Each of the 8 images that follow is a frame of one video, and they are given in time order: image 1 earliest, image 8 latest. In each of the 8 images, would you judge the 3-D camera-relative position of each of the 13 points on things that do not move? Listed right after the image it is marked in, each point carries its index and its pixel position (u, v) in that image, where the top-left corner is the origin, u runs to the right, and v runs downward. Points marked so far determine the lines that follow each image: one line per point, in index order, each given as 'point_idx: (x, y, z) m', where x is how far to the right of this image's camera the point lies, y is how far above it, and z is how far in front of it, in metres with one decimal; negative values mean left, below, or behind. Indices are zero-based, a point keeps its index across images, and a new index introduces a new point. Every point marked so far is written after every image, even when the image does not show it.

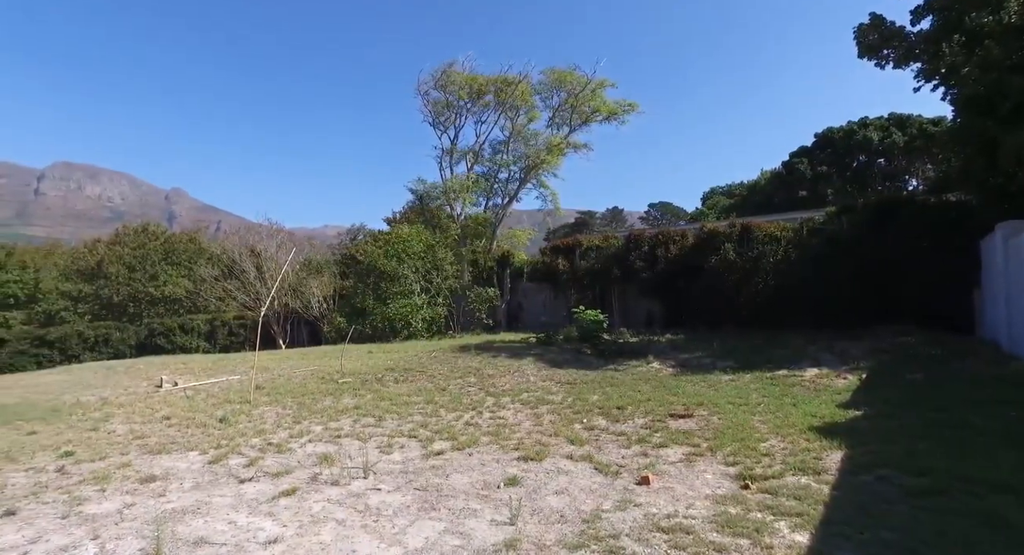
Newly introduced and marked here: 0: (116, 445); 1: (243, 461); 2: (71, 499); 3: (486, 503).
0: (-4.5, -1.9, +6.1) m
1: (-2.9, -2.0, +5.7) m
2: (-4.2, -2.1, +5.0) m
3: (-0.3, -2.1, +4.7) m
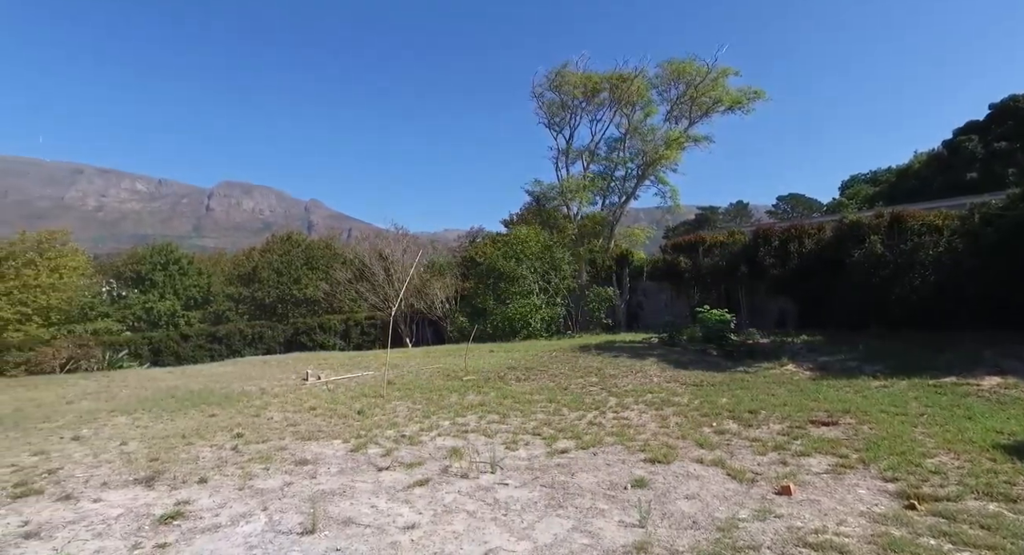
0: (-3.0, -2.0, +6.8) m
1: (-1.5, -2.0, +6.1) m
2: (-2.9, -2.1, +5.7) m
3: (+0.9, -2.0, +4.6) m
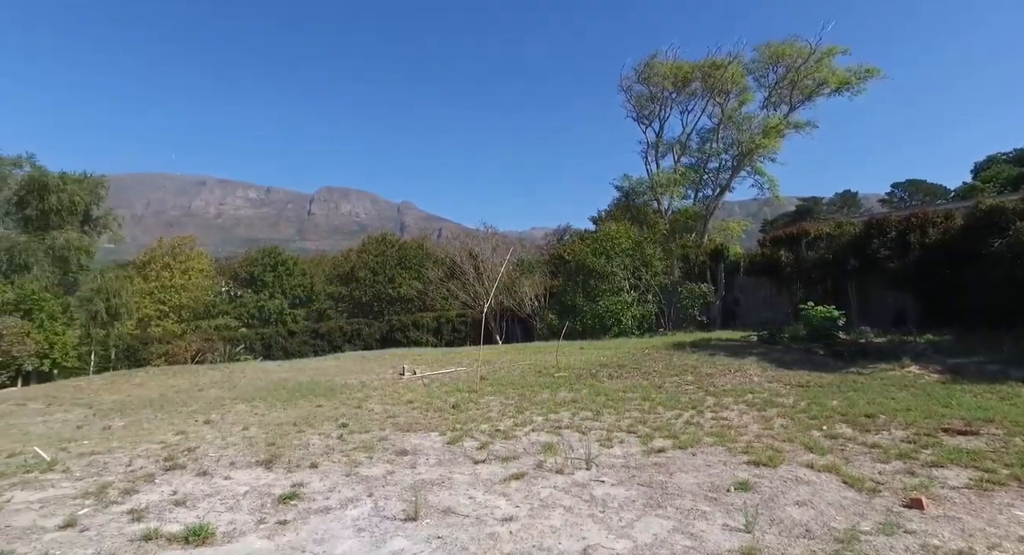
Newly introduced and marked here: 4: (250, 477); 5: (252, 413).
0: (-1.8, -2.0, +7.1) m
1: (-0.4, -2.0, +6.2) m
2: (-1.8, -2.1, +6.0) m
3: (+1.8, -2.0, +4.5) m
4: (-2.9, -2.2, +5.7) m
5: (-3.7, -2.0, +7.6) m
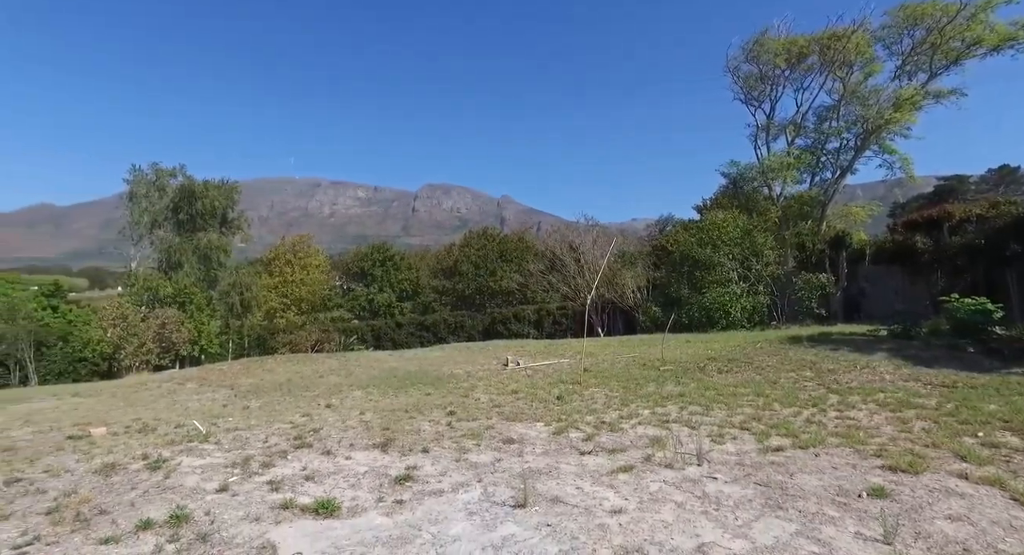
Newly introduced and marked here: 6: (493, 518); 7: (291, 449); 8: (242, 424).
0: (-0.4, -1.9, +7.3) m
1: (+0.8, -1.9, +6.2) m
2: (-0.6, -2.0, +6.2) m
3: (+2.7, -1.9, +4.2) m
4: (-1.7, -2.2, +6.1) m
5: (-2.2, -1.9, +8.0) m
6: (-0.2, -2.3, +4.8) m
7: (-2.7, -2.1, +6.4) m
8: (-3.7, -2.0, +7.2) m
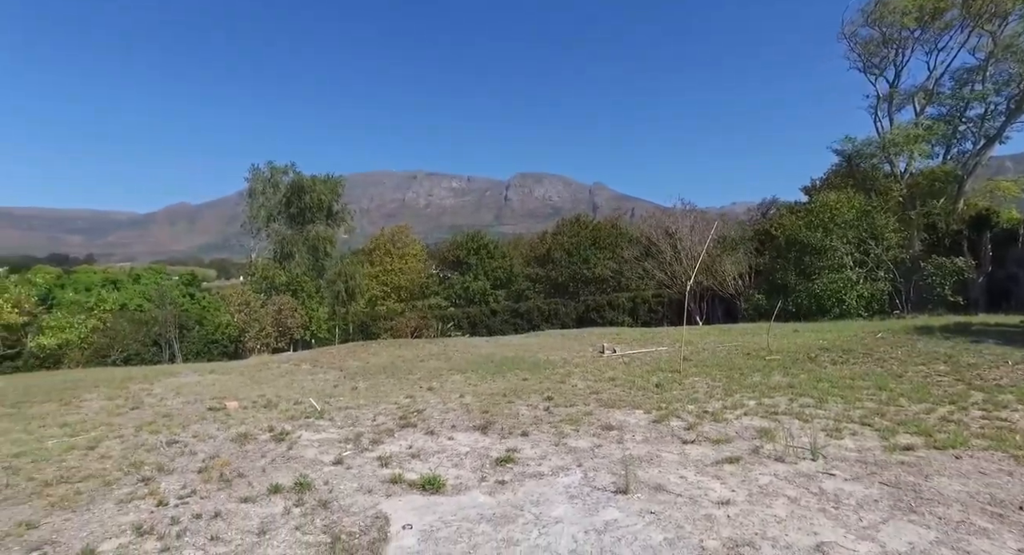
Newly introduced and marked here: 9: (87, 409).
0: (+0.9, -1.7, +7.4) m
1: (+2.0, -1.8, +6.1) m
2: (+0.5, -1.9, +6.3) m
3: (+3.6, -1.8, +3.8) m
4: (-0.5, -2.0, +6.4) m
5: (-0.7, -1.7, +8.3) m
6: (+0.8, -2.1, +4.9) m
7: (-1.5, -2.0, +6.8) m
8: (-2.4, -1.9, +7.7) m
9: (-6.4, -2.0, +7.9) m
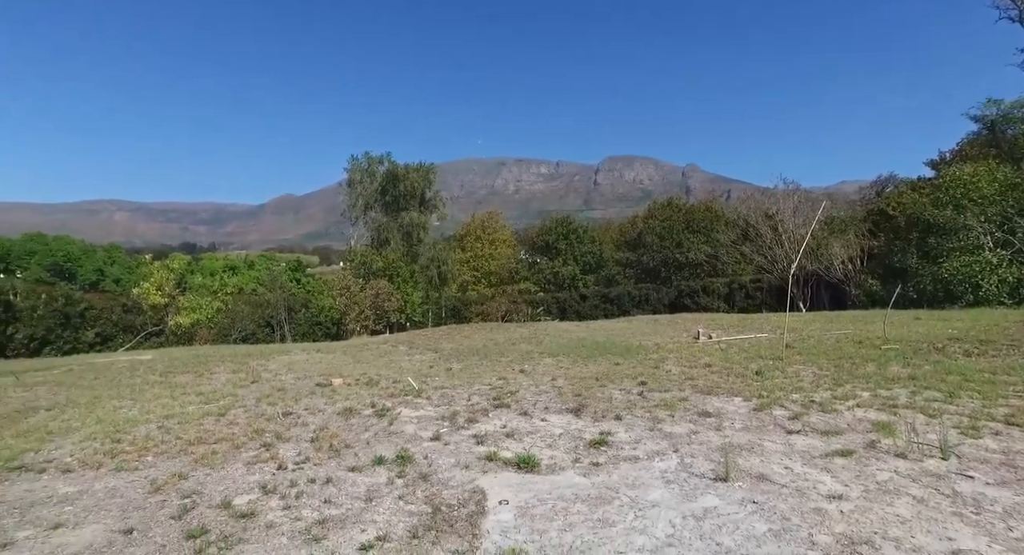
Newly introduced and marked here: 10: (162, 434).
0: (+2.2, -1.5, +7.3) m
1: (+3.1, -1.6, +5.8) m
2: (+1.7, -1.7, +6.2) m
3: (+4.3, -1.6, +3.4) m
4: (+0.6, -1.8, +6.4) m
5: (+0.7, -1.5, +8.4) m
6: (+1.7, -2.0, +4.8) m
7: (-0.3, -1.8, +7.0) m
8: (-1.0, -1.7, +8.0) m
9: (-5.0, -1.7, +8.8) m
10: (-4.7, -2.1, +6.8) m
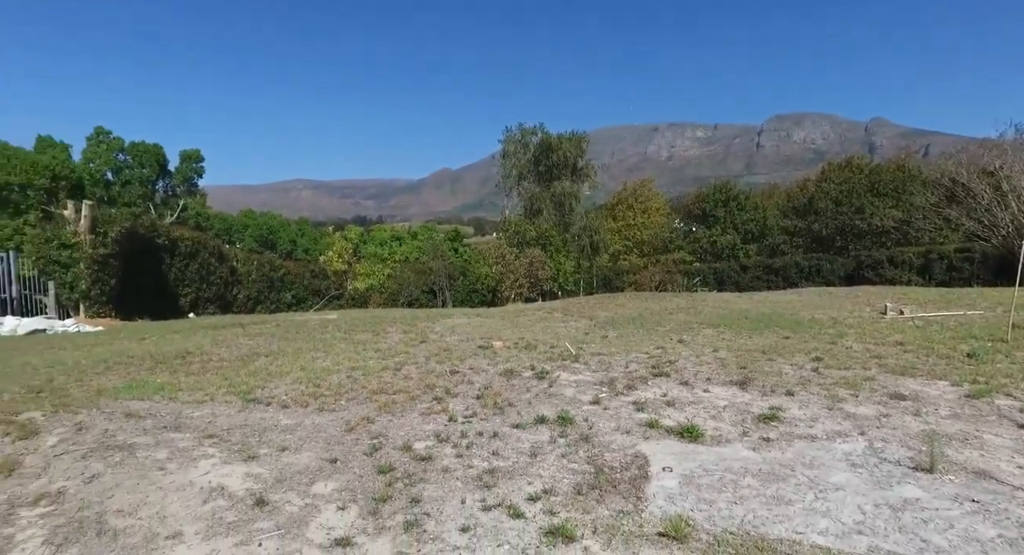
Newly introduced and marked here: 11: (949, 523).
0: (+4.3, -1.1, +6.7) m
1: (+4.9, -1.2, +5.1) m
2: (+3.6, -1.3, +5.8) m
3: (+5.6, -1.5, +2.4) m
4: (+2.6, -1.4, +6.3) m
5: (+3.1, -1.0, +8.2) m
6: (+3.3, -1.7, +4.4) m
7: (+1.9, -1.4, +7.0) m
8: (+1.4, -1.2, +8.2) m
9: (-2.3, -1.2, +9.8) m
10: (-2.4, -1.6, +7.8) m
11: (+3.2, -1.7, +3.7) m
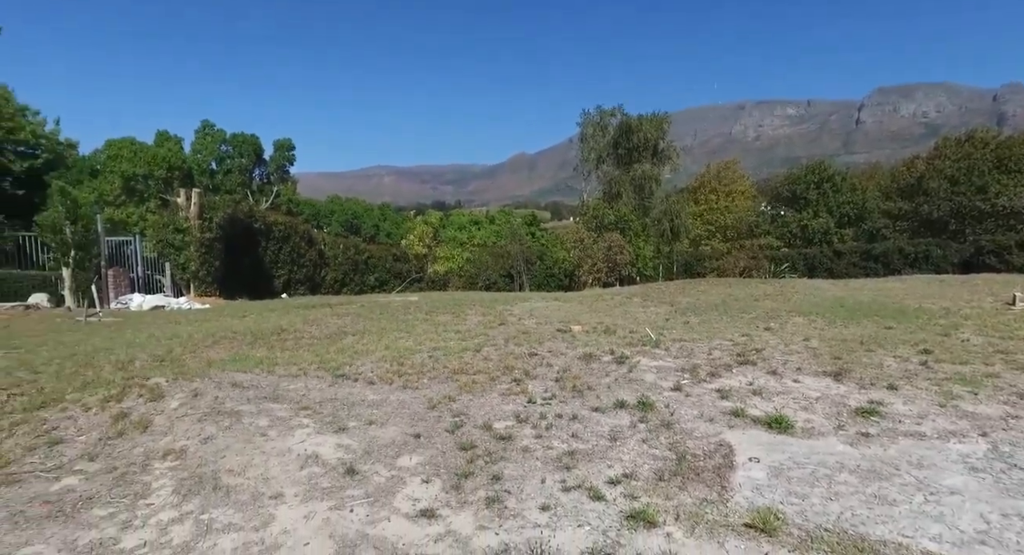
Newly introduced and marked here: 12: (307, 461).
0: (+5.3, -0.9, +6.2) m
1: (+5.7, -1.1, +4.6) m
2: (+4.5, -1.2, +5.4) m
3: (+6.1, -1.4, +1.8) m
4: (+3.6, -1.3, +6.0) m
5: (+4.3, -0.8, +7.8) m
6: (+4.1, -1.6, +4.1) m
7: (+2.9, -1.2, +6.8) m
8: (+2.6, -0.9, +8.0) m
9: (-0.9, -0.8, +10.1) m
10: (-1.3, -1.3, +8.1) m
11: (+3.9, -1.6, +3.4) m
12: (-1.9, -1.7, +4.9) m
